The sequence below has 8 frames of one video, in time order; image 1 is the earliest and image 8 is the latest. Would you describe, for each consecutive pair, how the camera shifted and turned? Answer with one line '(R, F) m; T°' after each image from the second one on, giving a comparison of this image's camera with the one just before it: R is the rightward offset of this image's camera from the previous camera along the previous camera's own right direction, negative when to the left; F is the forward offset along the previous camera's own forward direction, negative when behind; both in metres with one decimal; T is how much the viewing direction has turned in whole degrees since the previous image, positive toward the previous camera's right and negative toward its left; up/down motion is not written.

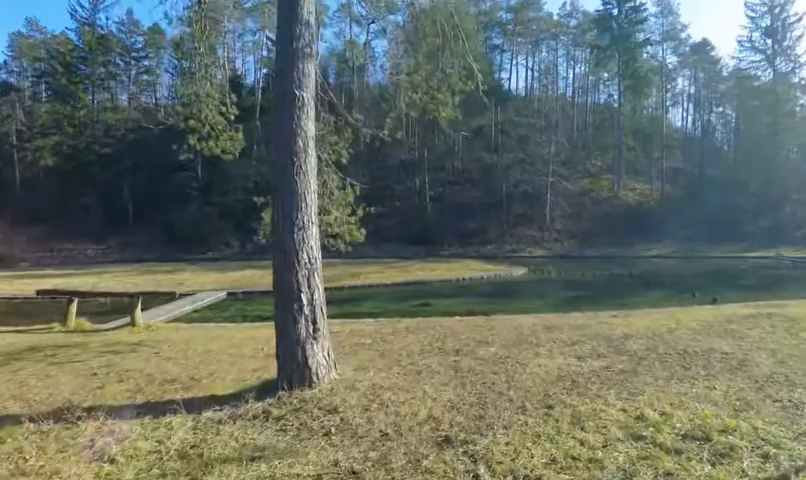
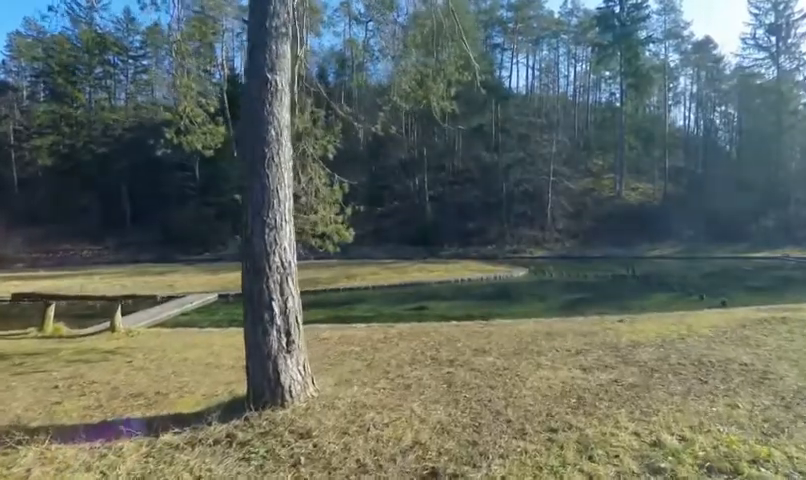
(+0.1, +0.5) m; 0°
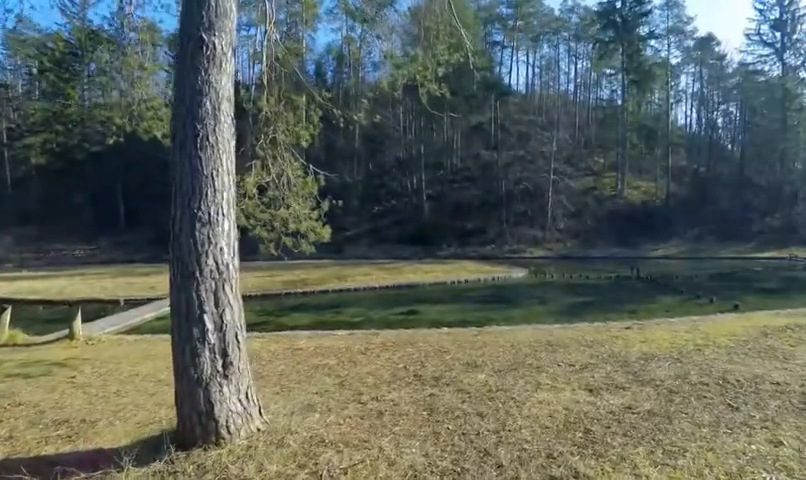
(+0.2, +0.8) m; 0°
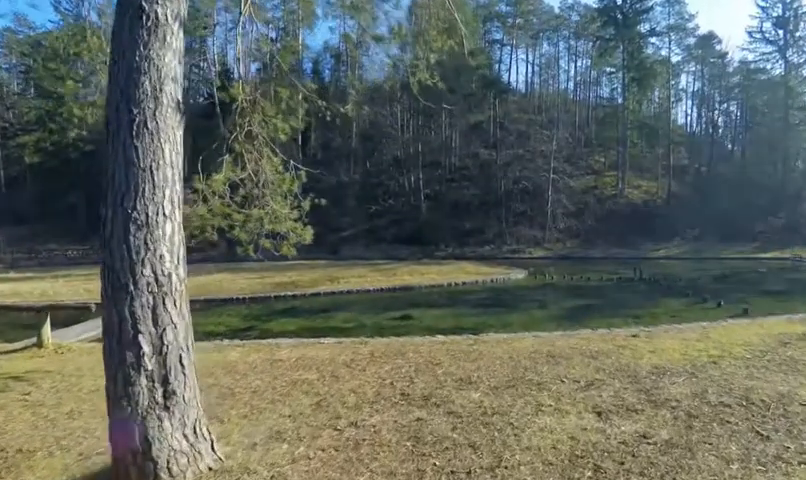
(+0.1, +0.5) m; 0°
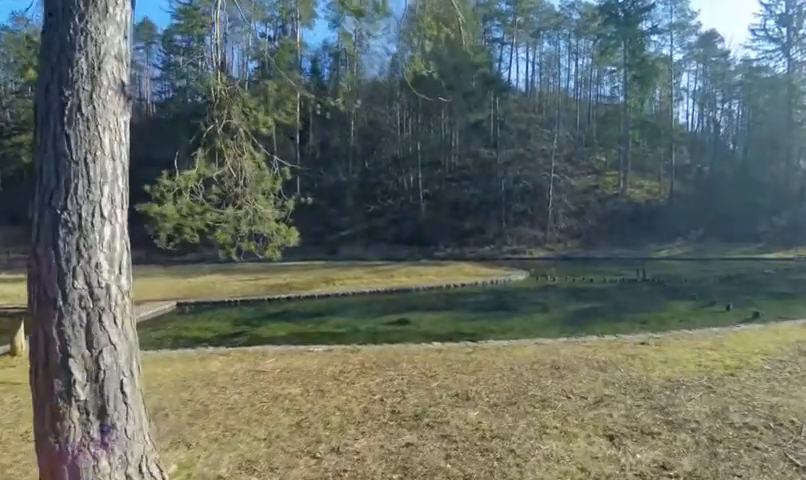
(+0.1, +0.4) m; 0°
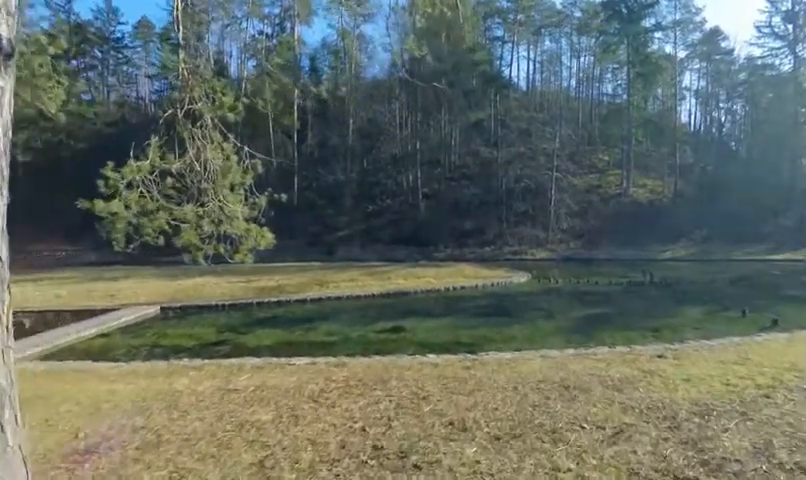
(+0.1, +0.7) m; 0°
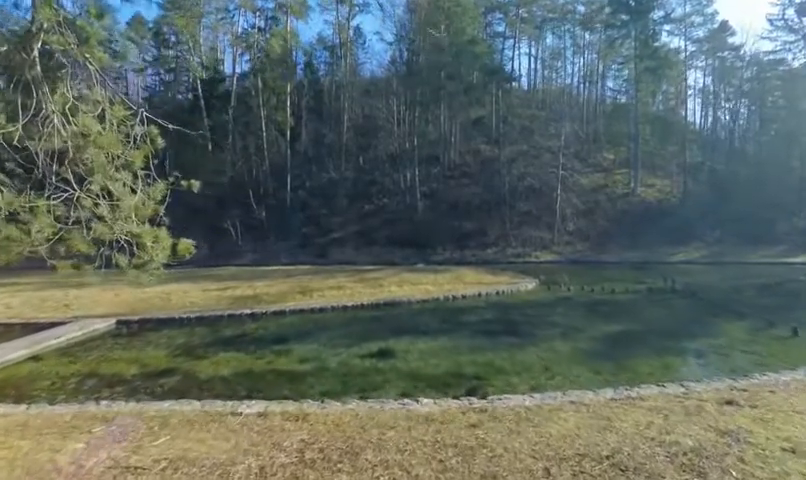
(+0.1, +1.7) m; 0°
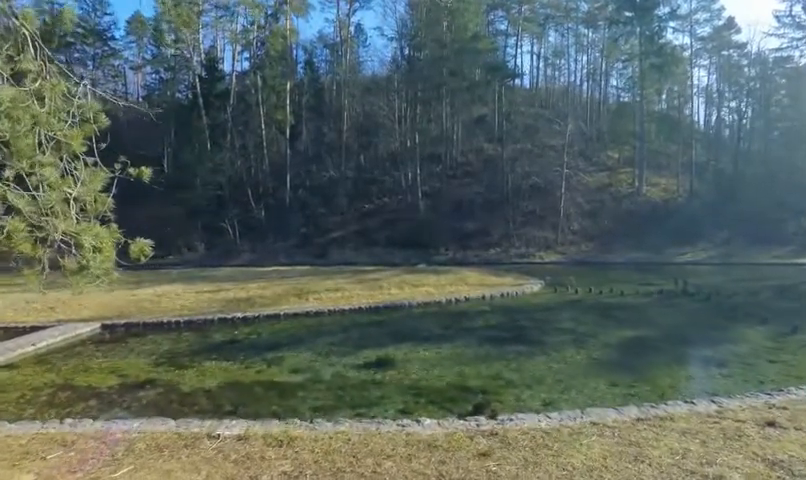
(0.0, +0.6) m; 0°
